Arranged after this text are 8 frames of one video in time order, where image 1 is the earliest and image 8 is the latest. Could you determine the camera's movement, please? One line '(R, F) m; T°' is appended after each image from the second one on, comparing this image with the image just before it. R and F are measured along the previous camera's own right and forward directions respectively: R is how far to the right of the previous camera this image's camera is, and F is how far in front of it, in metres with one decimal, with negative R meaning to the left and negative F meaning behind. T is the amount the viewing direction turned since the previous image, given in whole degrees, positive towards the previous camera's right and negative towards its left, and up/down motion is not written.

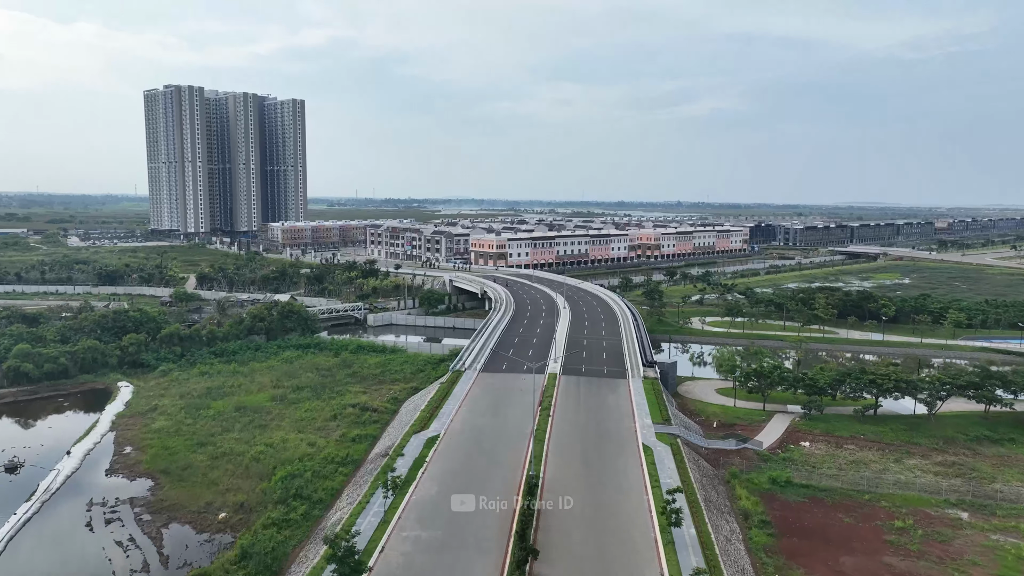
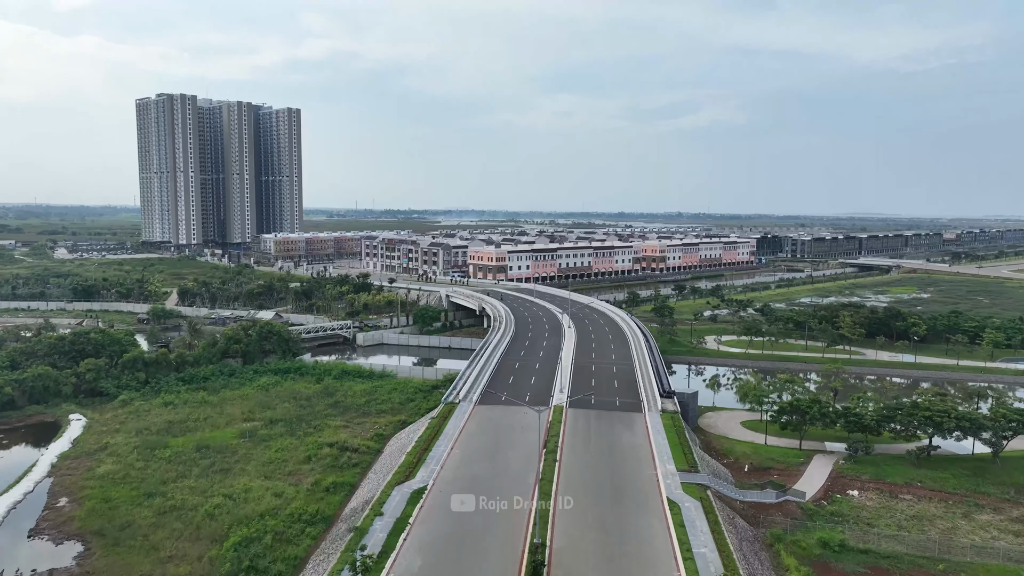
(0.0, +5.5) m; 0°
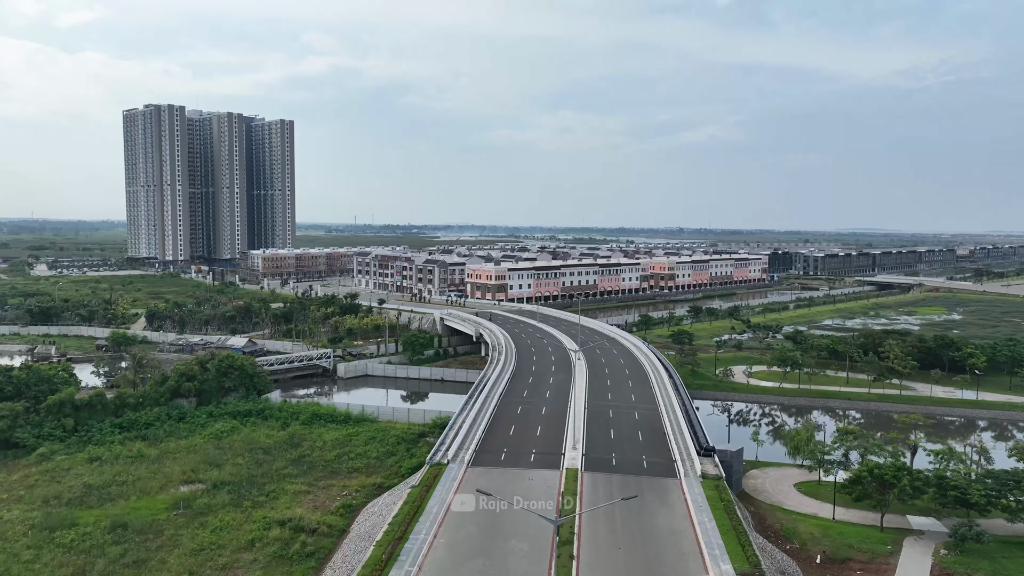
(-0.1, +8.3) m; 0°
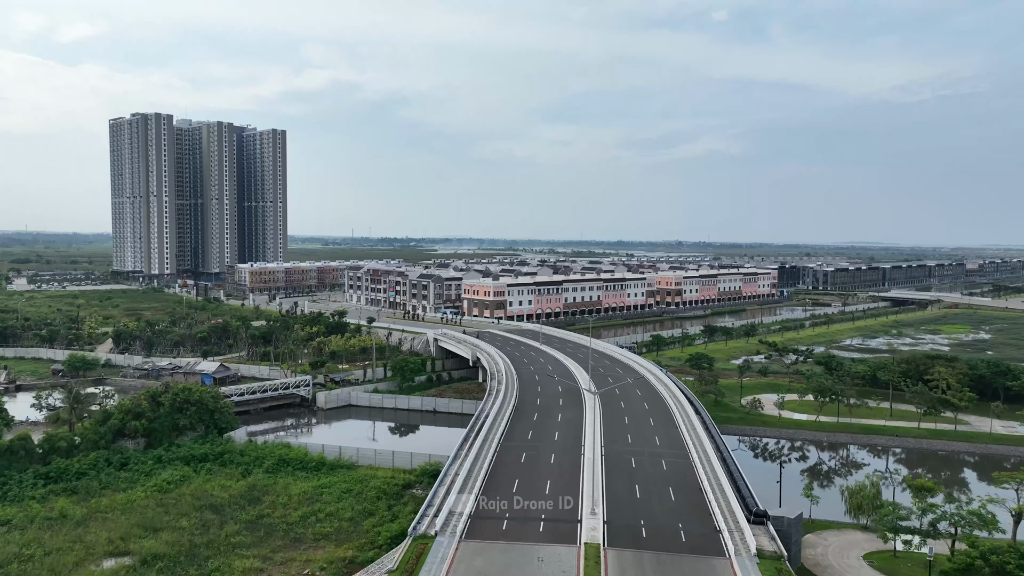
(-0.3, +6.9) m; 0°
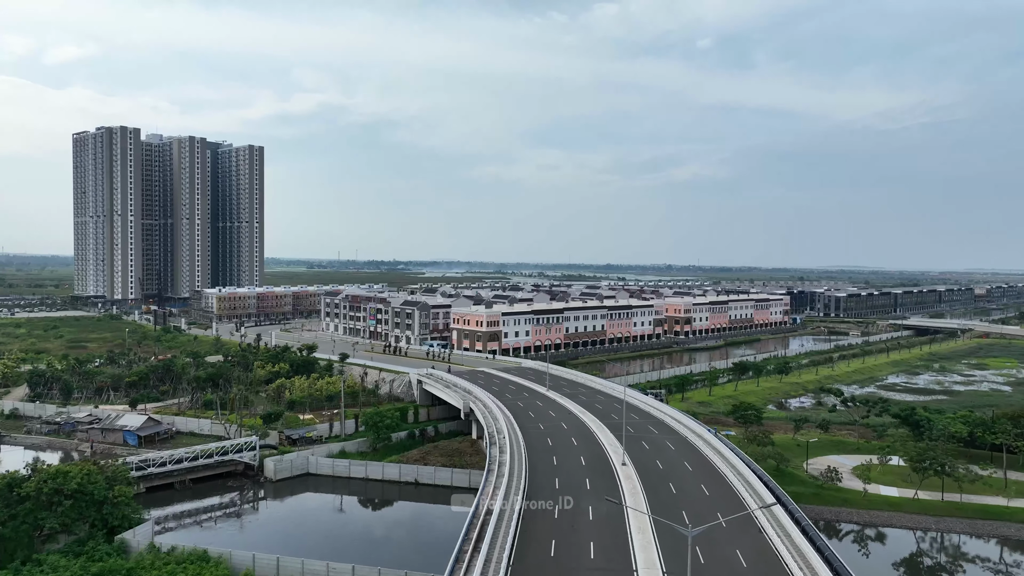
(-1.1, +12.4) m; +1°
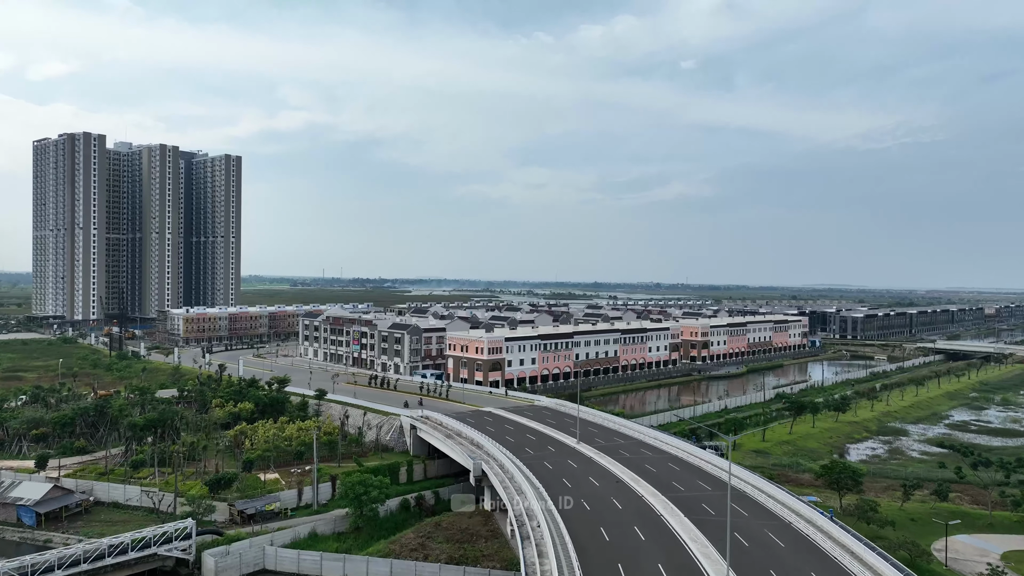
(-2.3, +12.2) m; +1°
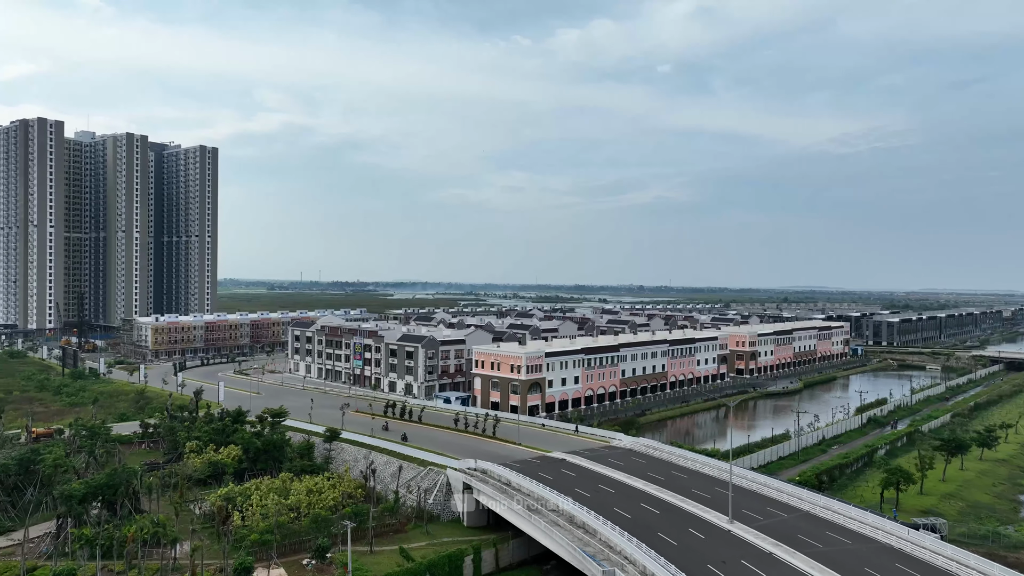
(-6.5, +14.9) m; +2°
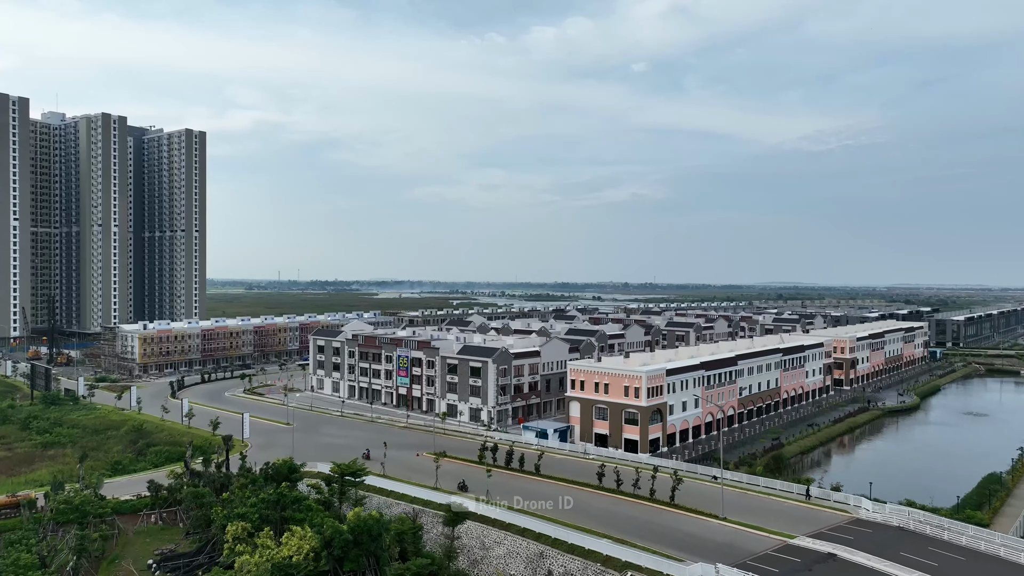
(-10.7, +16.0) m; +2°
